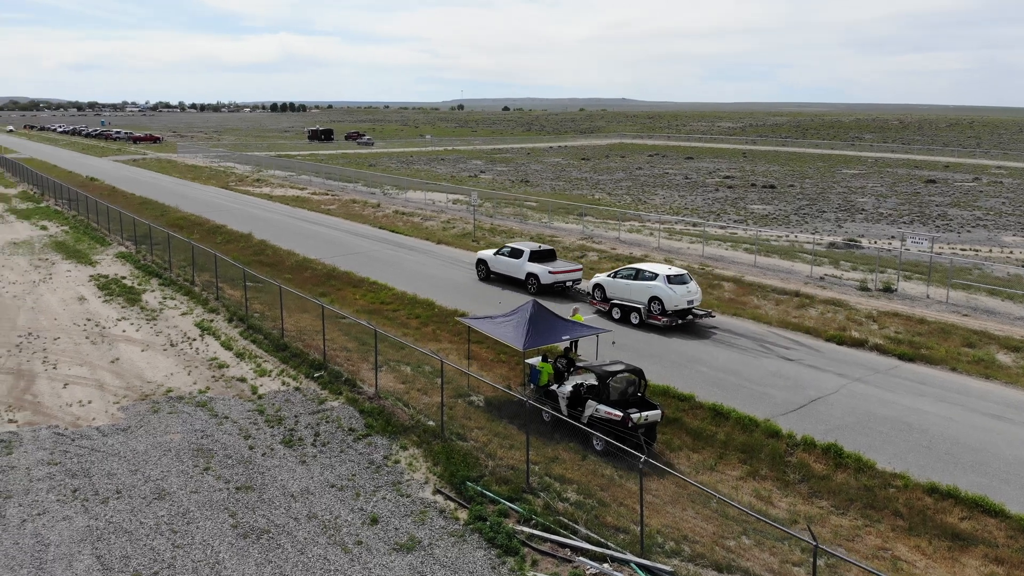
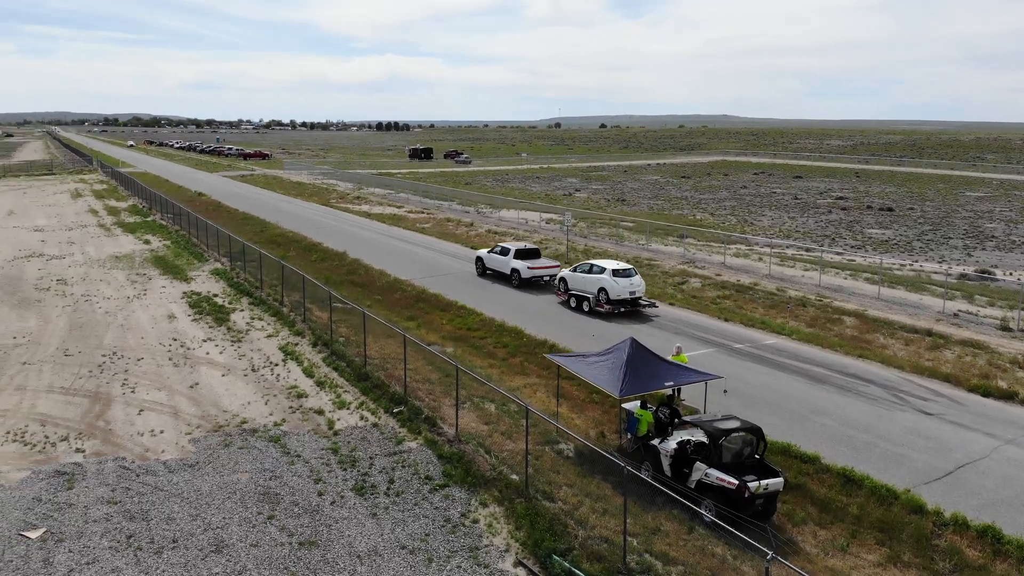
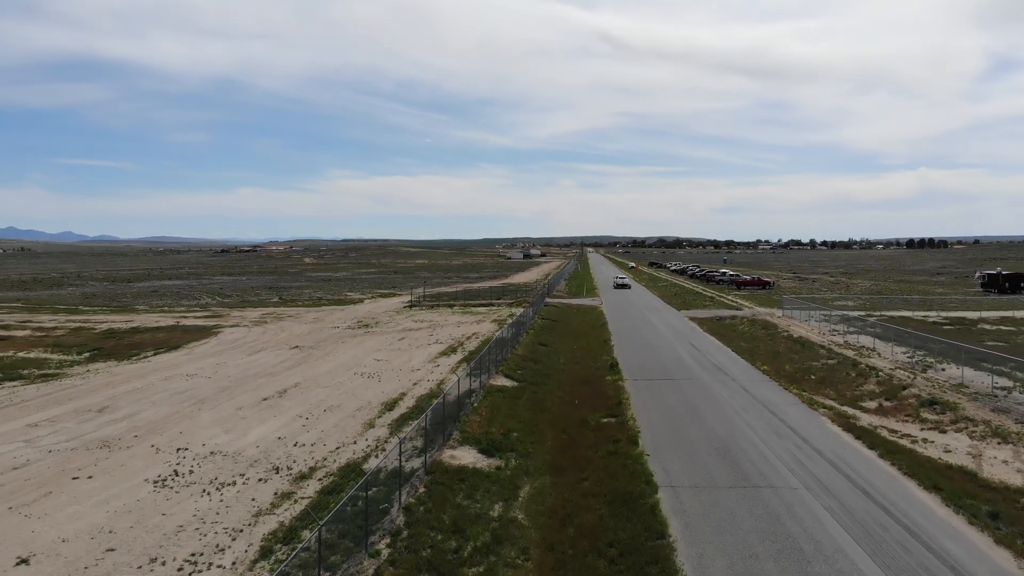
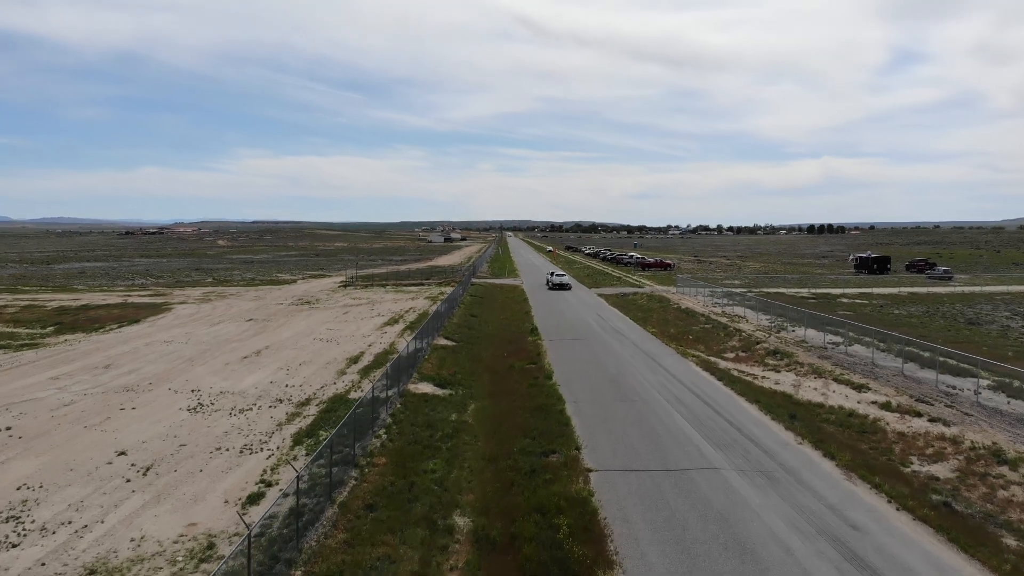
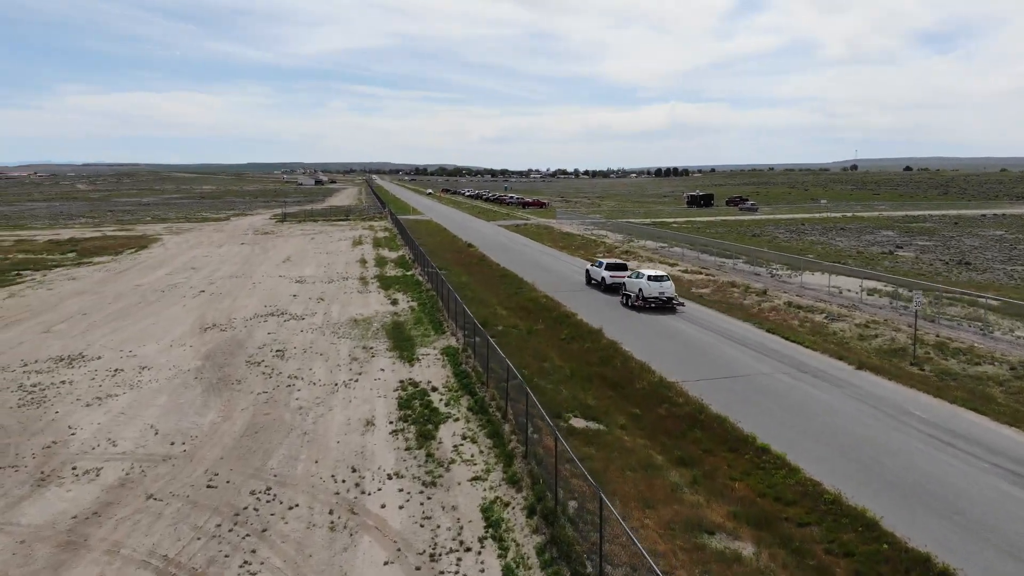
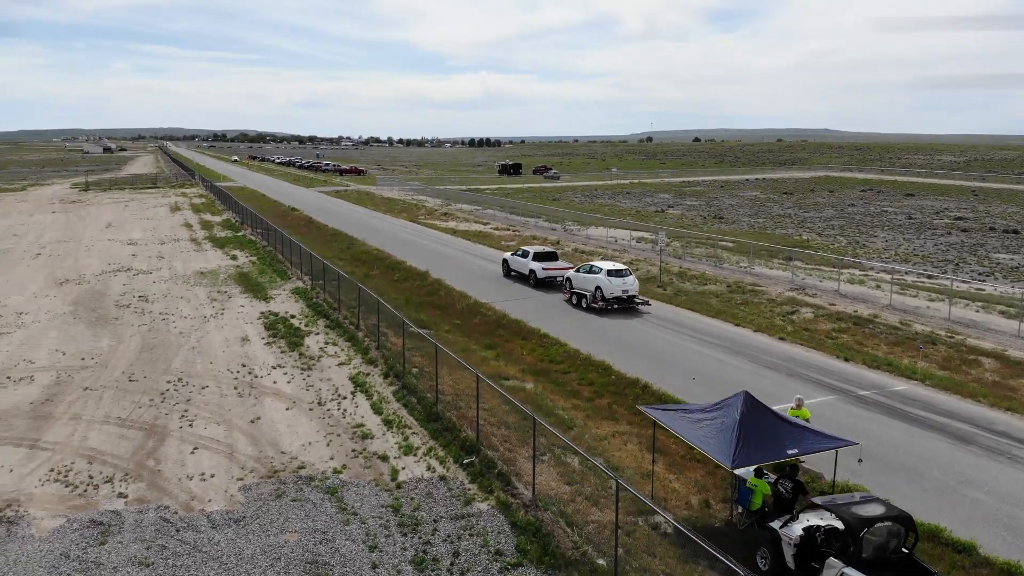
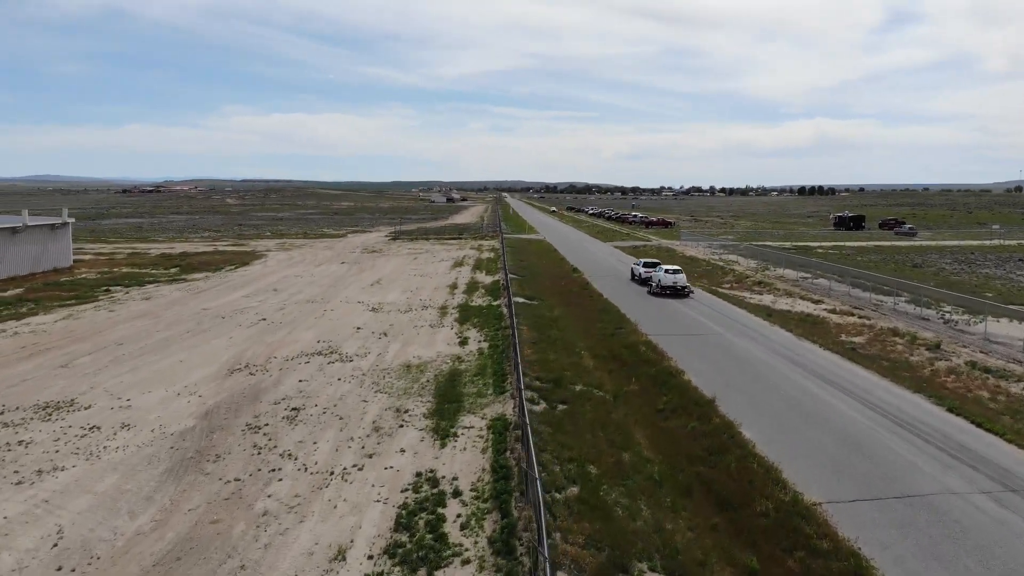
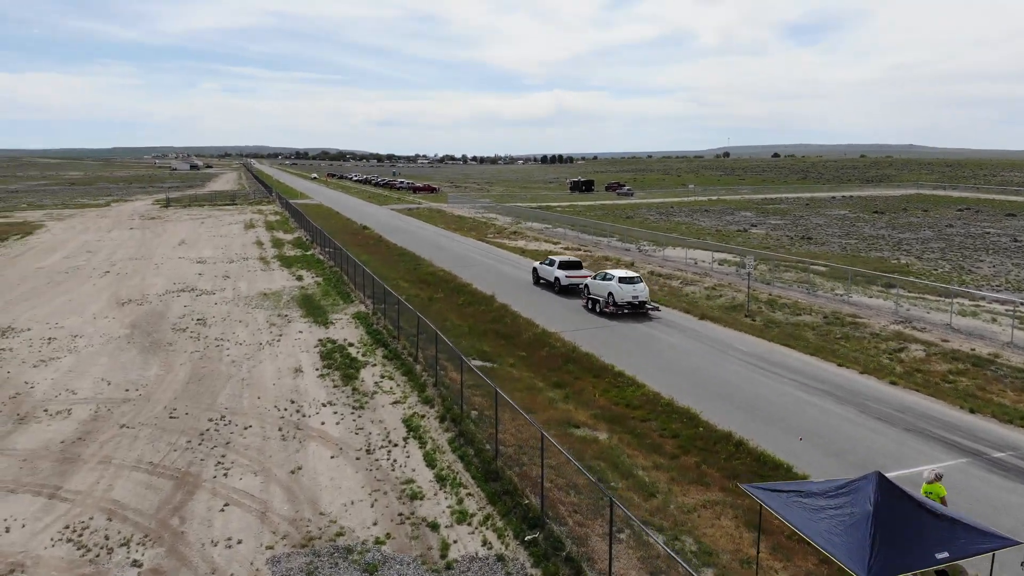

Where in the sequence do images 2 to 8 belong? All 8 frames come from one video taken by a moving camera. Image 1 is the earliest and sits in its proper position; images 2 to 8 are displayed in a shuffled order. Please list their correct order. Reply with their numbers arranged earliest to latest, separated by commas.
2, 6, 8, 5, 7, 4, 3
